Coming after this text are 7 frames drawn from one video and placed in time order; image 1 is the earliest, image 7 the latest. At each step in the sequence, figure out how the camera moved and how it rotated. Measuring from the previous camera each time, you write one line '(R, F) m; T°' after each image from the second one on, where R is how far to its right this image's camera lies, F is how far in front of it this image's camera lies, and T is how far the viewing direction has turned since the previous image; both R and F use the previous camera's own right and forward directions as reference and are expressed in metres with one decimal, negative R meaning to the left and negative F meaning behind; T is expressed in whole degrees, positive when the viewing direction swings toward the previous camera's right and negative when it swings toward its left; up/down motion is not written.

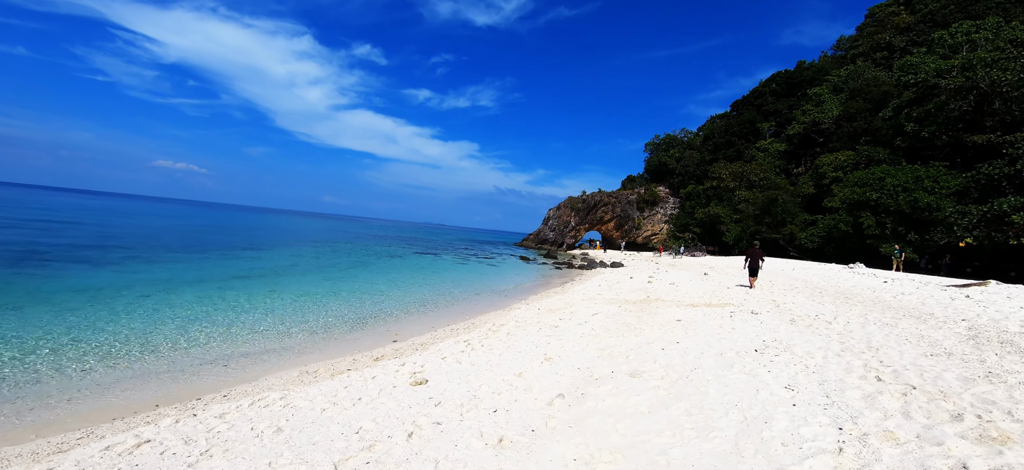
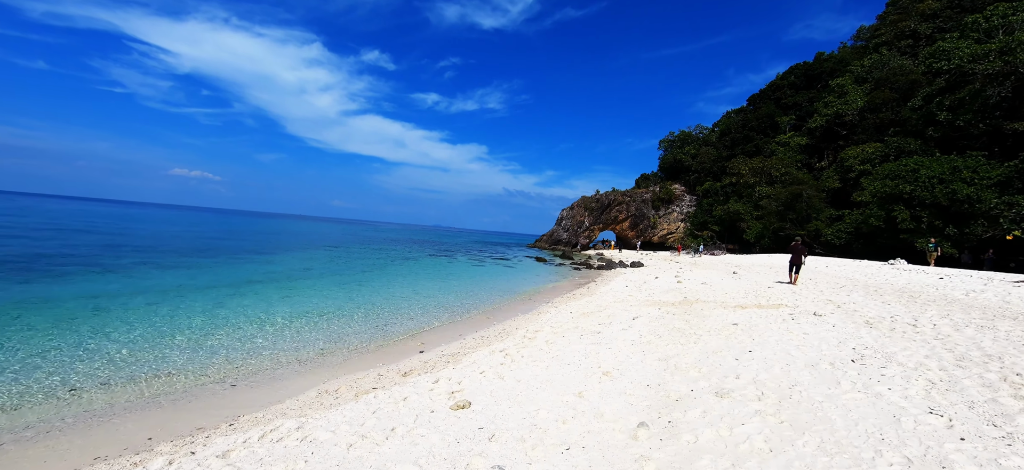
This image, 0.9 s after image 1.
(-0.6, +1.0) m; -1°
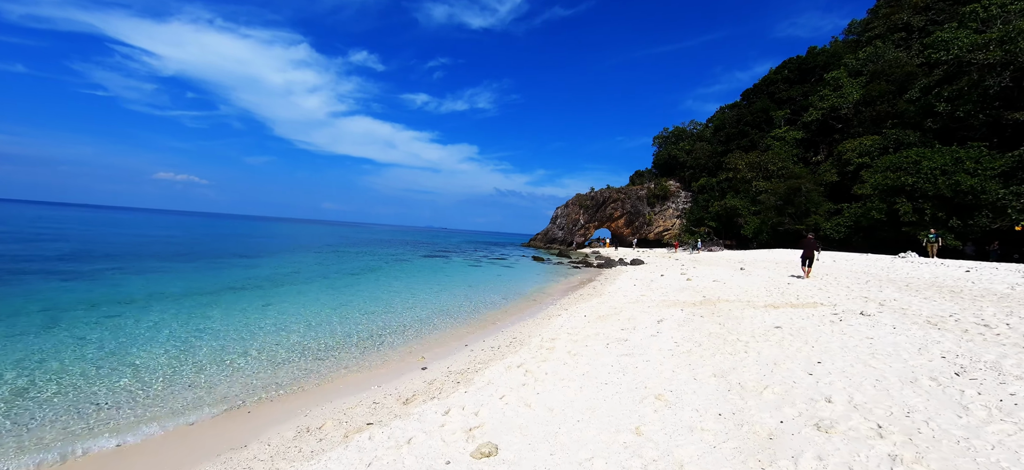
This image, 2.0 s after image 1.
(-0.4, +1.2) m; +1°
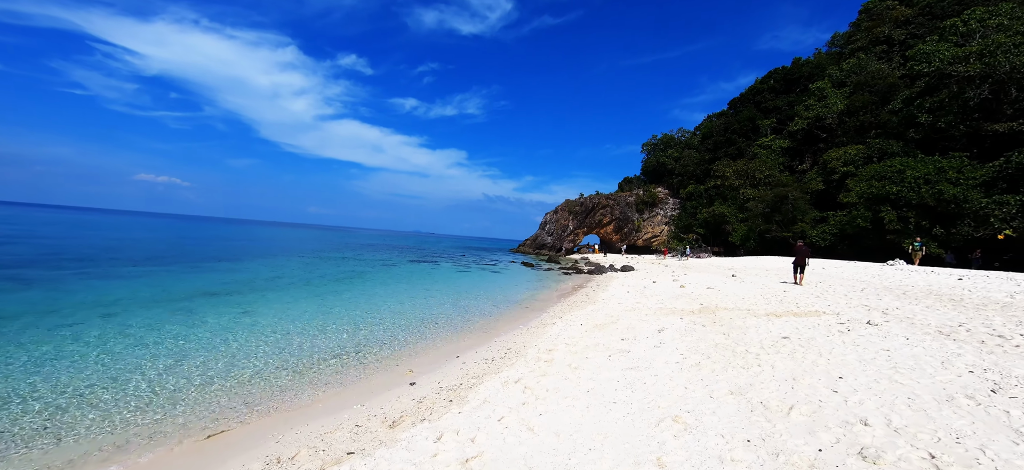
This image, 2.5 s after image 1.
(-0.1, +0.5) m; +2°
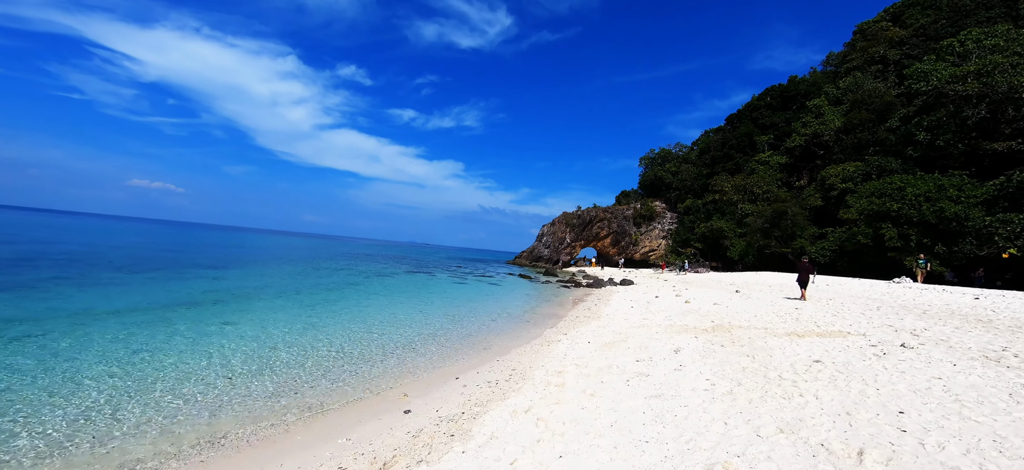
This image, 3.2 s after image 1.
(-0.2, +0.7) m; +1°
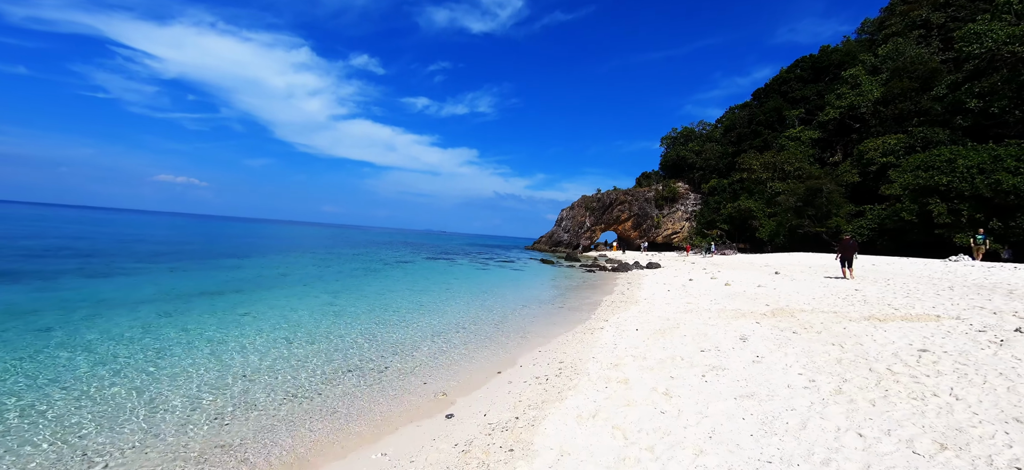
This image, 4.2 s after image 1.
(-0.5, +1.0) m; -2°
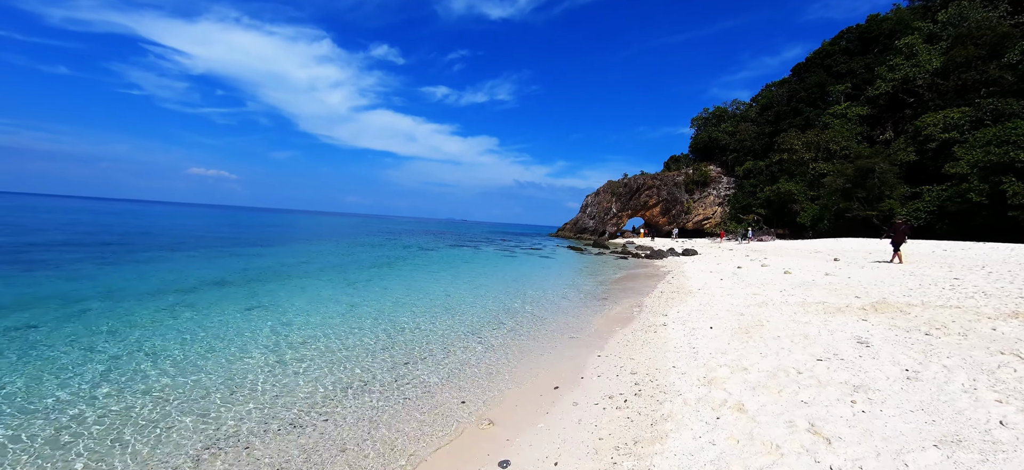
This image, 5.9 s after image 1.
(-0.5, +1.5) m; -3°
